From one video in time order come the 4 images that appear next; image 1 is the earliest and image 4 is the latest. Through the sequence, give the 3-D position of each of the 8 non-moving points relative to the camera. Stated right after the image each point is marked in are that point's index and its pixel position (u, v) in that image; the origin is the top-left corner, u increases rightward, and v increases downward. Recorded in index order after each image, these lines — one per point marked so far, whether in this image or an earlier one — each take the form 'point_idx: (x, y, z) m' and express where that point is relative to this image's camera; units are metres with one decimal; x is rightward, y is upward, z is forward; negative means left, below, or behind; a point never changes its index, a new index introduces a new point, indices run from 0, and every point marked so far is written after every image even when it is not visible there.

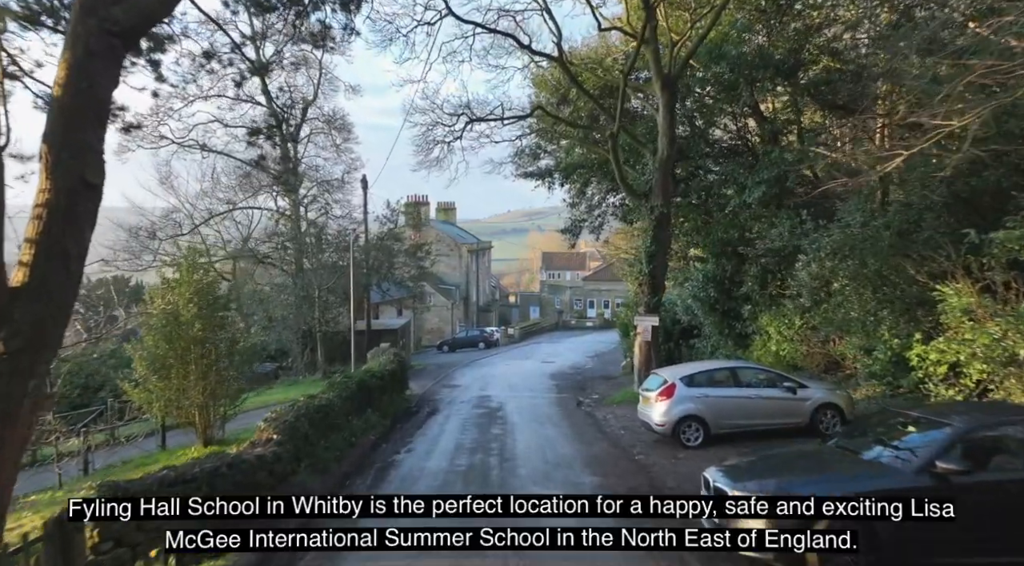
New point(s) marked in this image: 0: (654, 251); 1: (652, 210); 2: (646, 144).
0: (+3.1, +0.7, +17.4) m
1: (+3.1, +1.6, +17.4) m
2: (+3.1, +3.3, +18.1) m
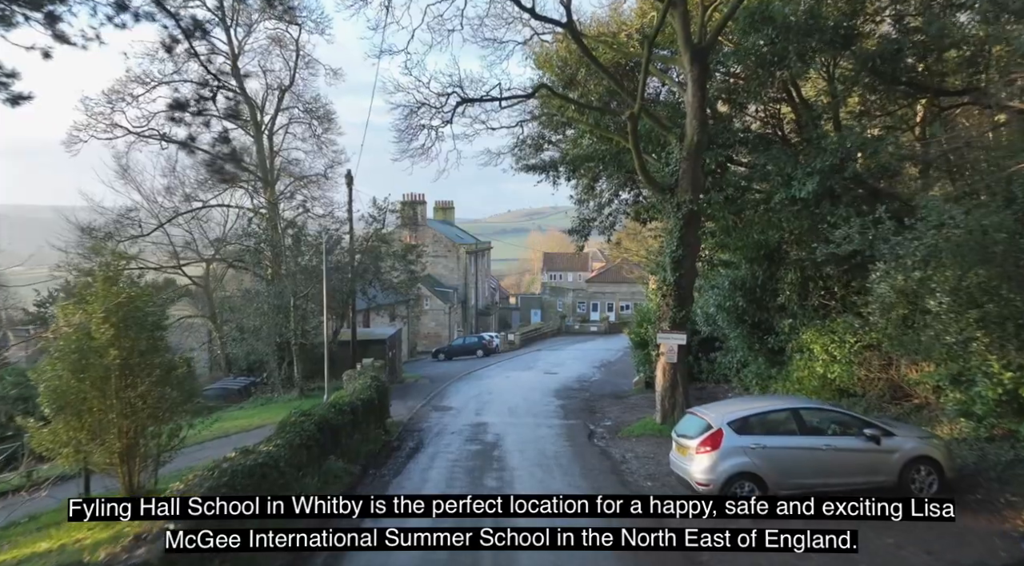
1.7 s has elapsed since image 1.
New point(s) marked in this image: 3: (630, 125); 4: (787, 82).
0: (+3.1, +0.5, +14.6) m
1: (+3.0, +1.4, +14.6) m
2: (+3.1, +3.1, +15.3) m
3: (+2.3, +3.0, +14.7) m
4: (+6.1, +4.5, +17.2) m
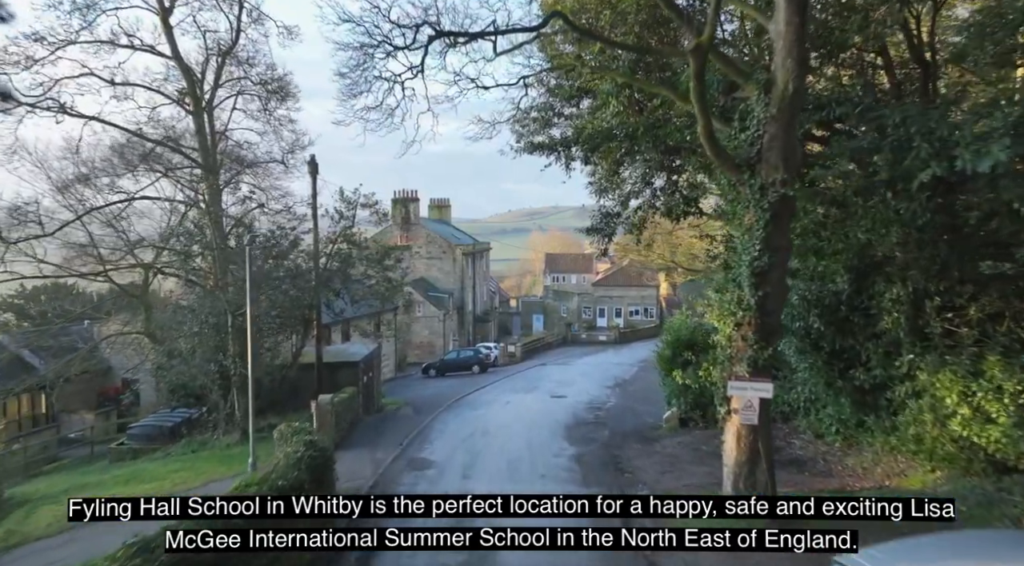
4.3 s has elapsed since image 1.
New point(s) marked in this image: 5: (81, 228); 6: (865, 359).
0: (+3.1, +0.2, +9.7) m
1: (+3.0, +1.1, +9.7) m
2: (+3.1, +2.8, +10.4) m
3: (+2.3, +2.7, +9.8) m
4: (+6.1, +4.3, +12.3) m
5: (-10.7, +1.4, +19.5) m
6: (+6.2, -1.3, +13.7) m
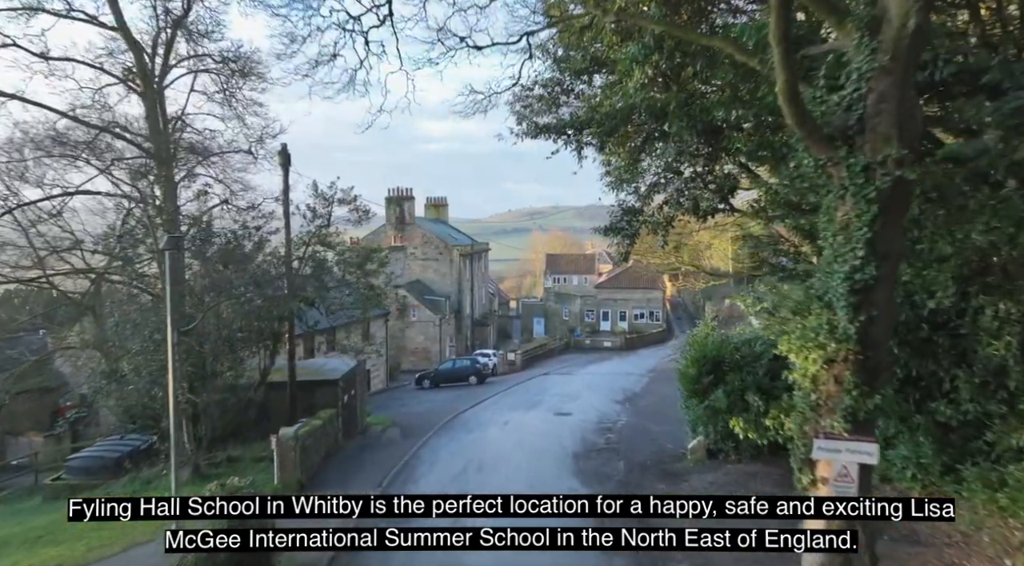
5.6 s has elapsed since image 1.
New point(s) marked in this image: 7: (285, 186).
0: (+3.1, 0.0, +6.9) m
1: (+3.1, +0.9, +6.9) m
2: (+3.1, +2.6, +7.6) m
3: (+2.3, +2.5, +7.0) m
4: (+6.1, +4.1, +9.5) m
5: (-10.7, +1.2, +16.7) m
6: (+6.2, -1.5, +10.8) m
7: (-5.7, +2.4, +19.2) m
